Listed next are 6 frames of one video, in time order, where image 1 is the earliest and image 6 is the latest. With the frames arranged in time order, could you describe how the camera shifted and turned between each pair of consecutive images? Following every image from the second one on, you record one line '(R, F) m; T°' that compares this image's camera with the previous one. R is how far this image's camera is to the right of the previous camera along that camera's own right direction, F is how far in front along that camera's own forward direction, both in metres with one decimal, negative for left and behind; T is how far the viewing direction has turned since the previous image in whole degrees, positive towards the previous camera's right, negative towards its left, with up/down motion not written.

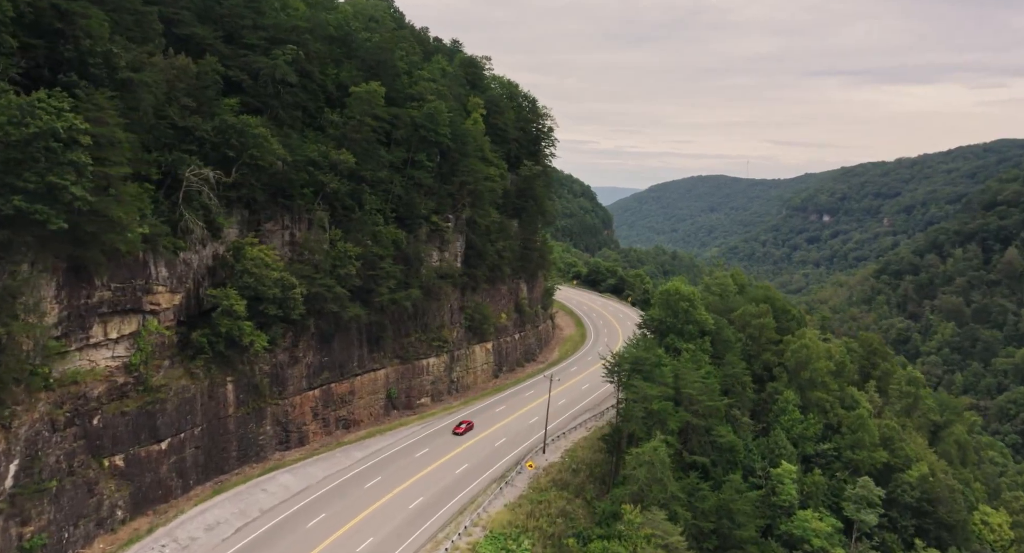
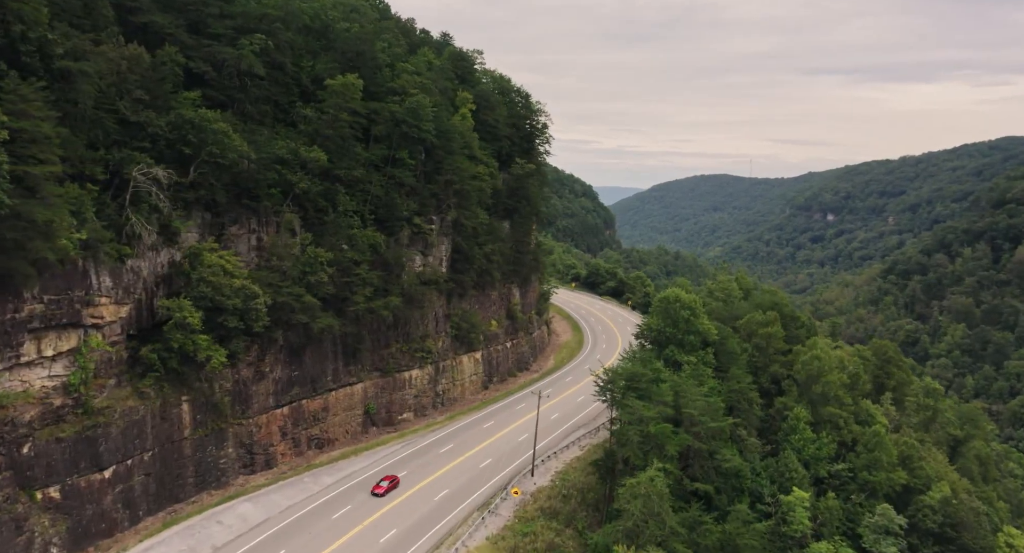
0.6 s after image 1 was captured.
(+1.0, +3.7) m; 0°
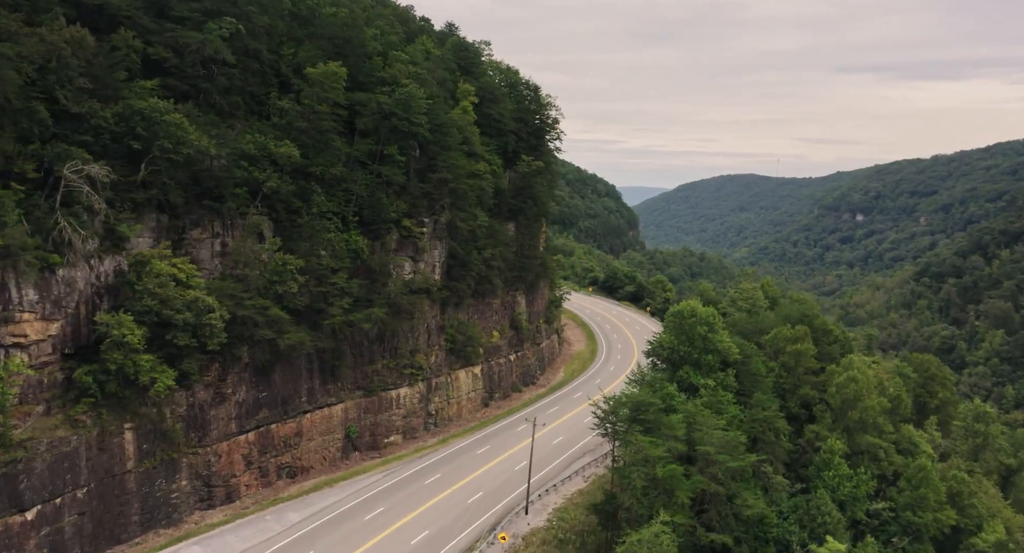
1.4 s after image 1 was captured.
(+1.5, +4.9) m; -2°
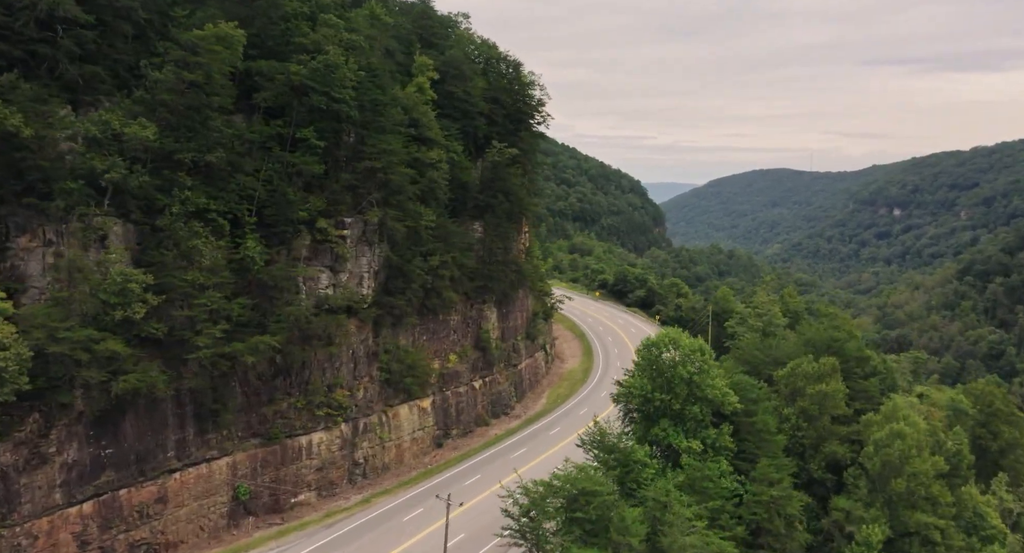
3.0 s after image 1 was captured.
(+3.9, +9.8) m; -2°
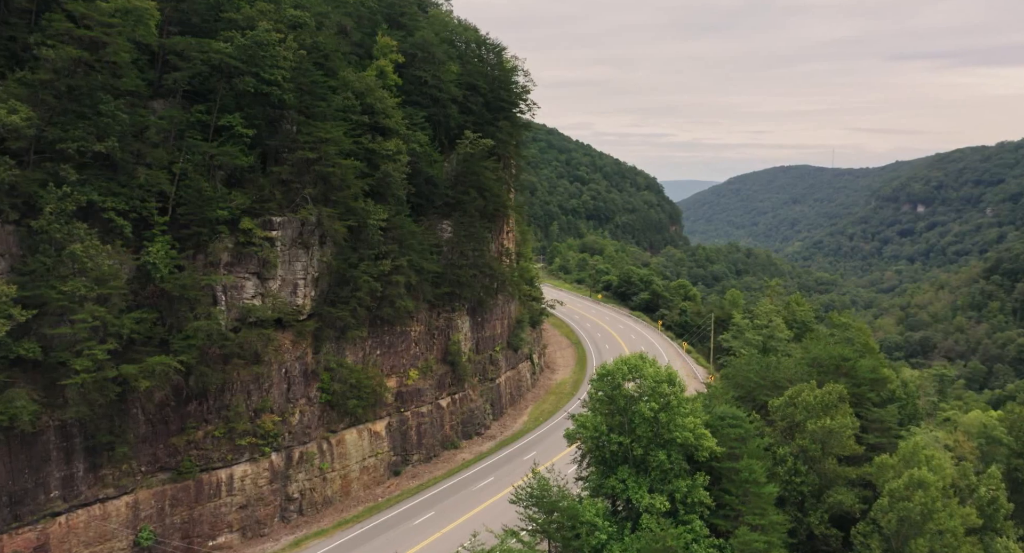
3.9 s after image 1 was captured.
(+2.6, +5.1) m; -1°
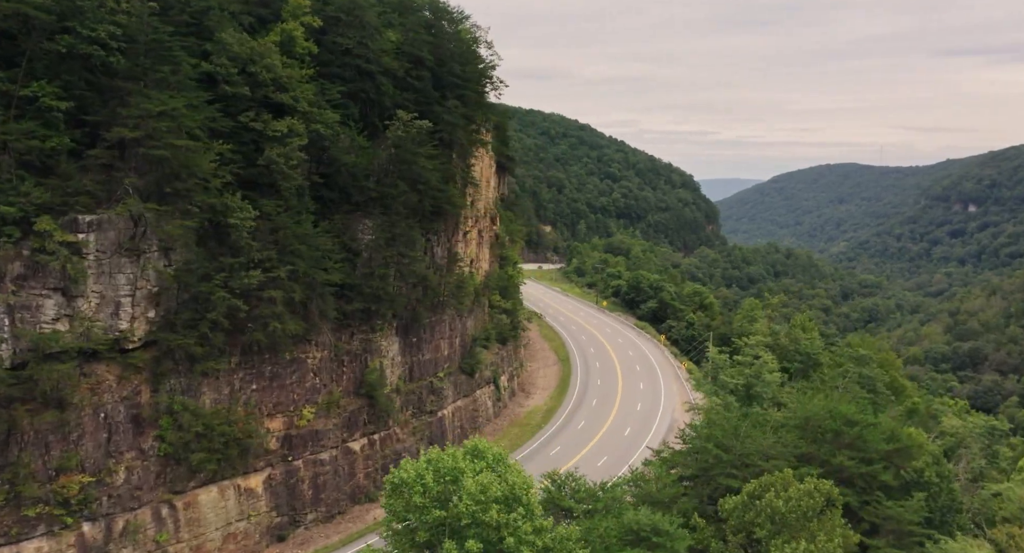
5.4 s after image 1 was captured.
(+4.6, +8.5) m; -3°
